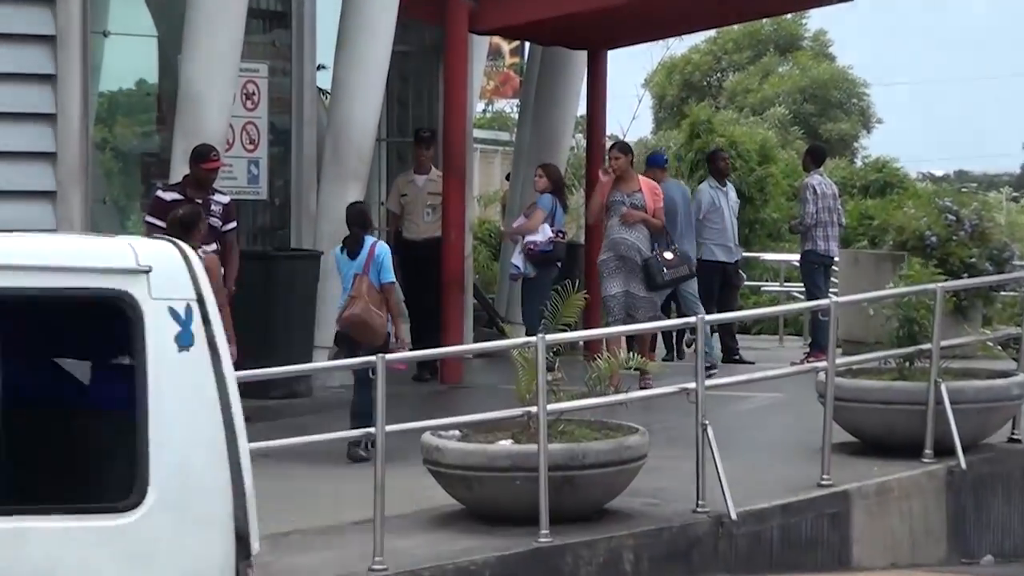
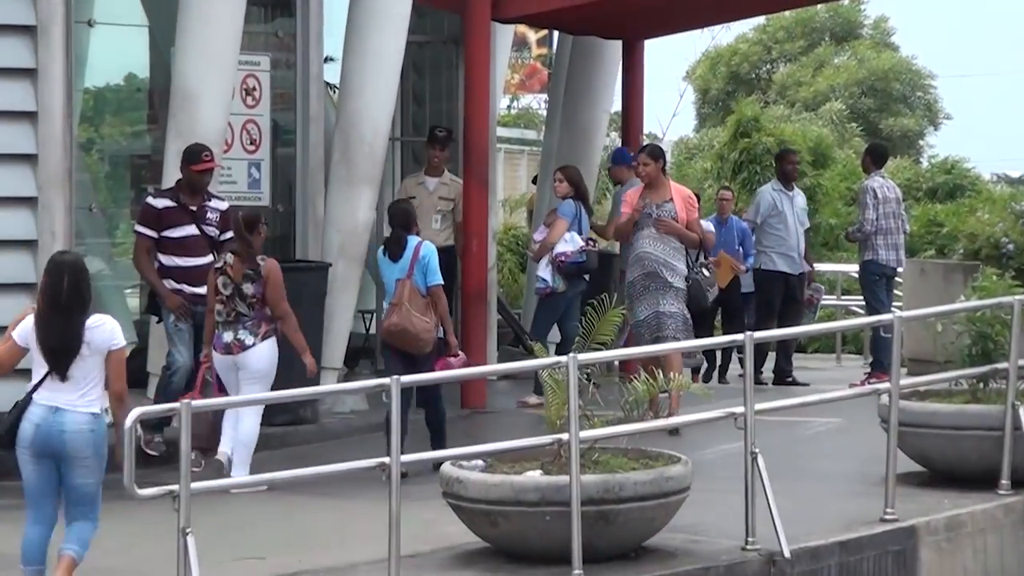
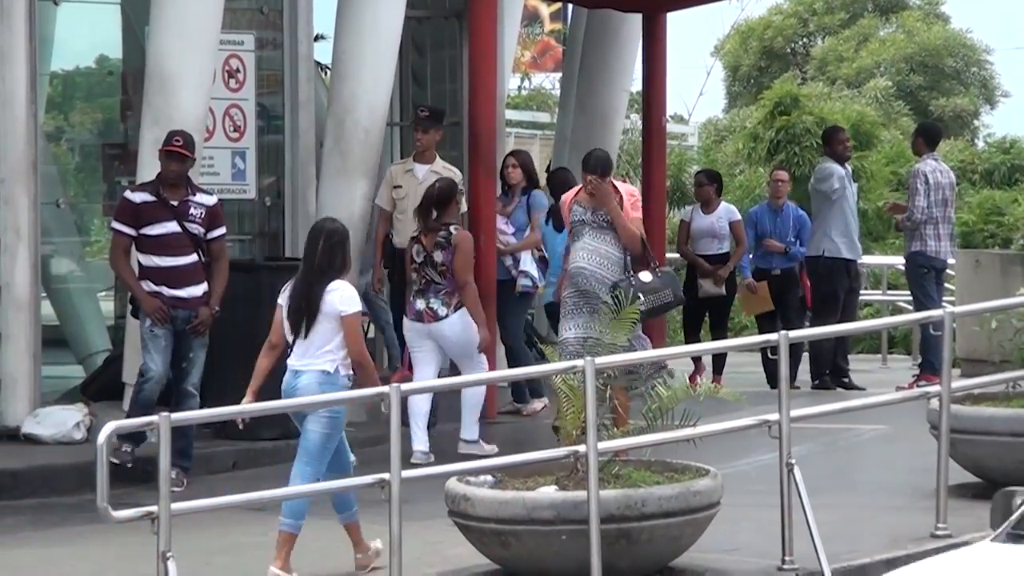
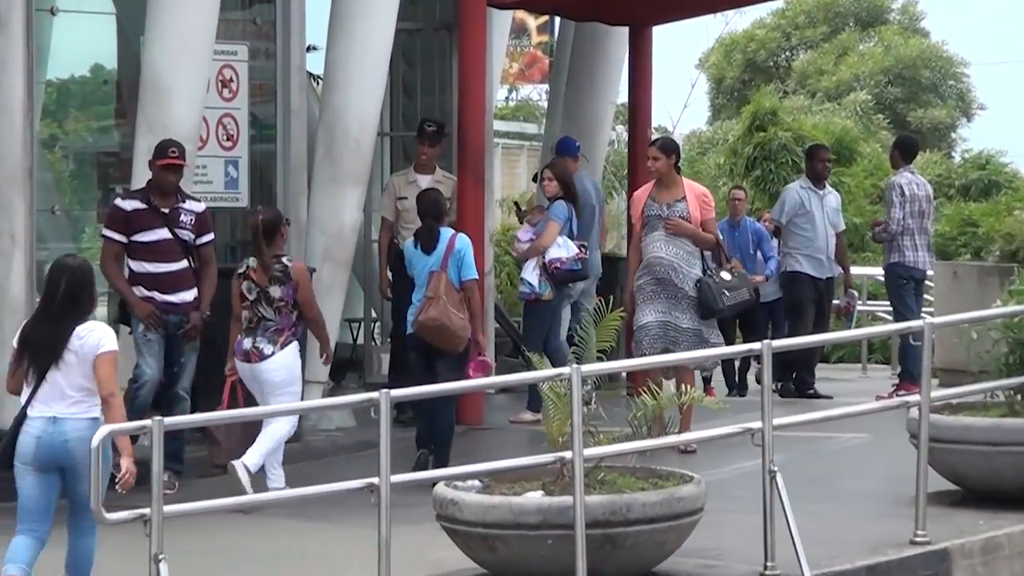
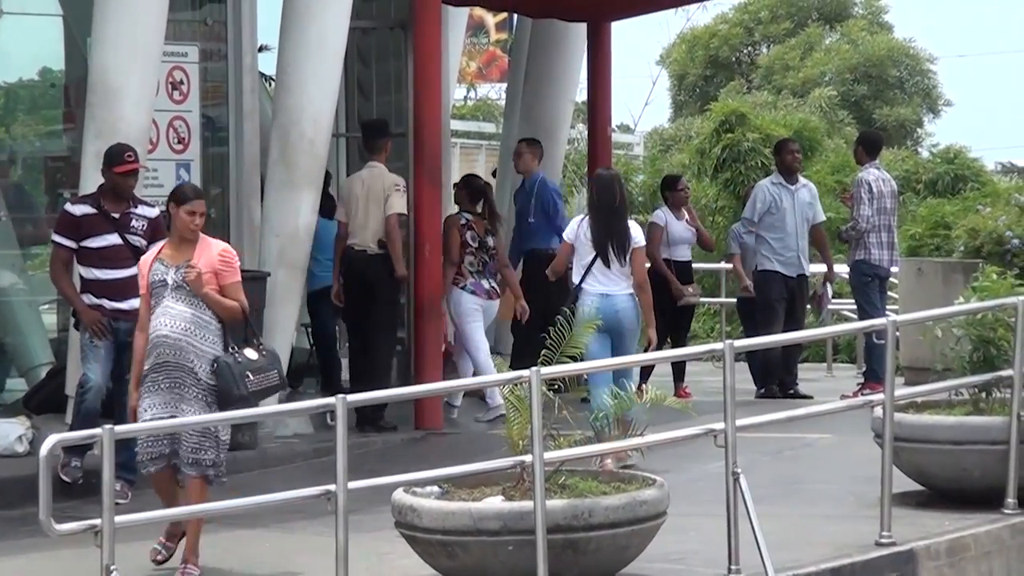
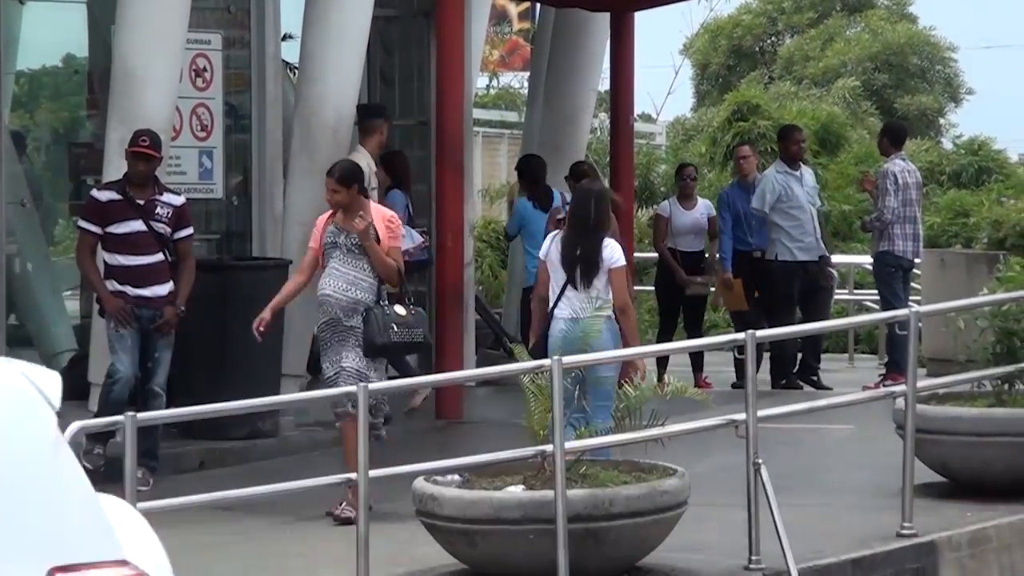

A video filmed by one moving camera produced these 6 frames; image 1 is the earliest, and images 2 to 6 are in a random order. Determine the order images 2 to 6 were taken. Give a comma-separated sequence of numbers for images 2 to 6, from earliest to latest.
2, 4, 3, 6, 5
